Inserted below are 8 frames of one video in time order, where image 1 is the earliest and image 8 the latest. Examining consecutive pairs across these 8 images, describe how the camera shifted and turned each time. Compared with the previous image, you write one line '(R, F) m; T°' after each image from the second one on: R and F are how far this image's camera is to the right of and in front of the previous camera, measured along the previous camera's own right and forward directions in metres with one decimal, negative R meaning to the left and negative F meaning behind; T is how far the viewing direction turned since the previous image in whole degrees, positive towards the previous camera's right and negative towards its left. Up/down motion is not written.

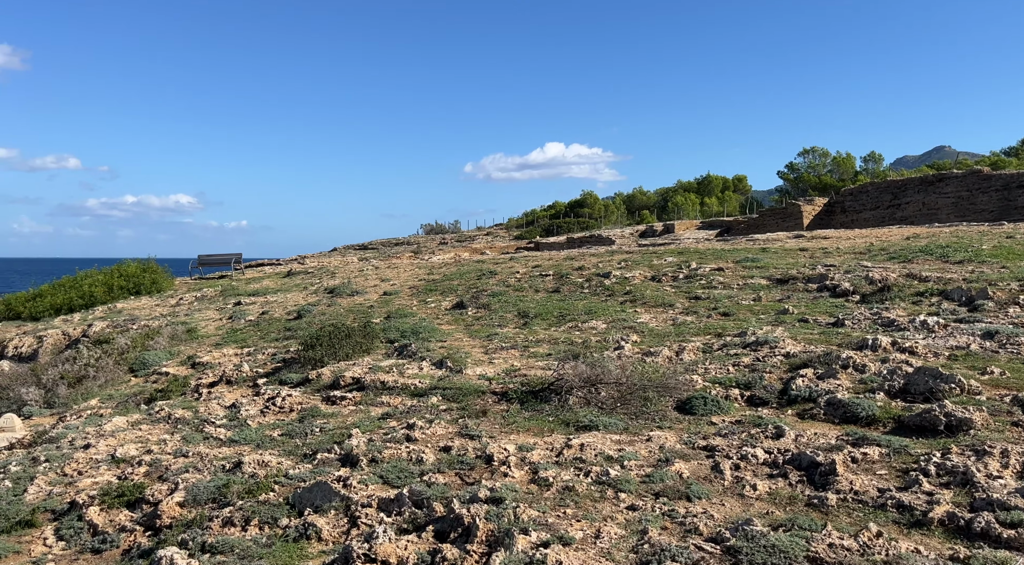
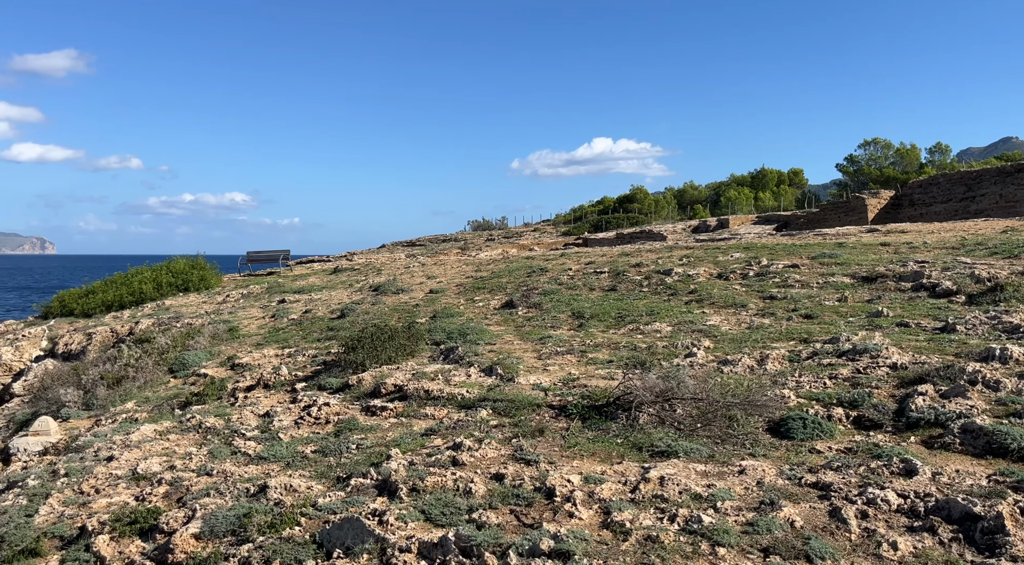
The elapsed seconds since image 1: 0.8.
(-0.1, +0.9) m; -3°
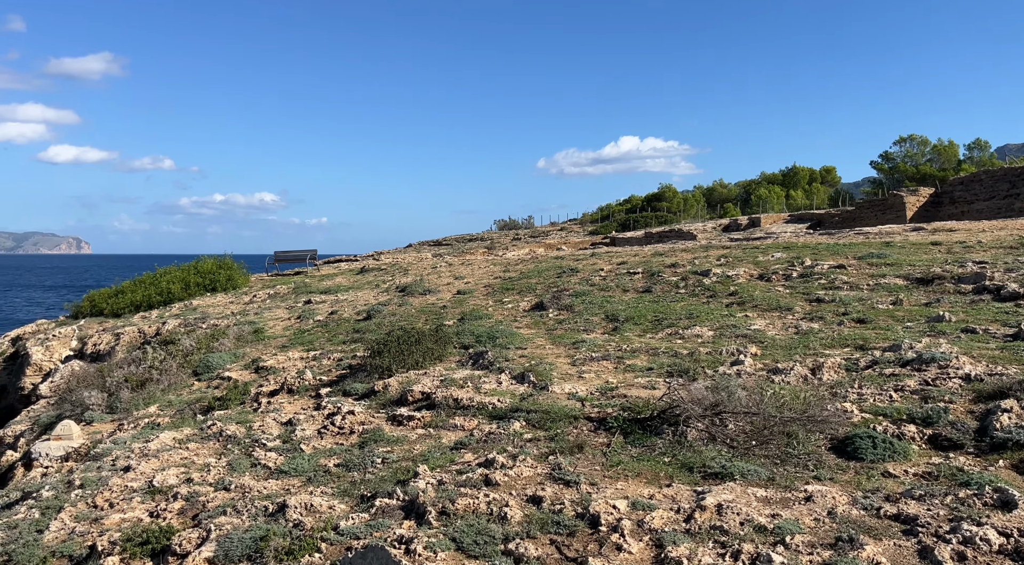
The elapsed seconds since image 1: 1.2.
(-0.1, +0.5) m; -2°
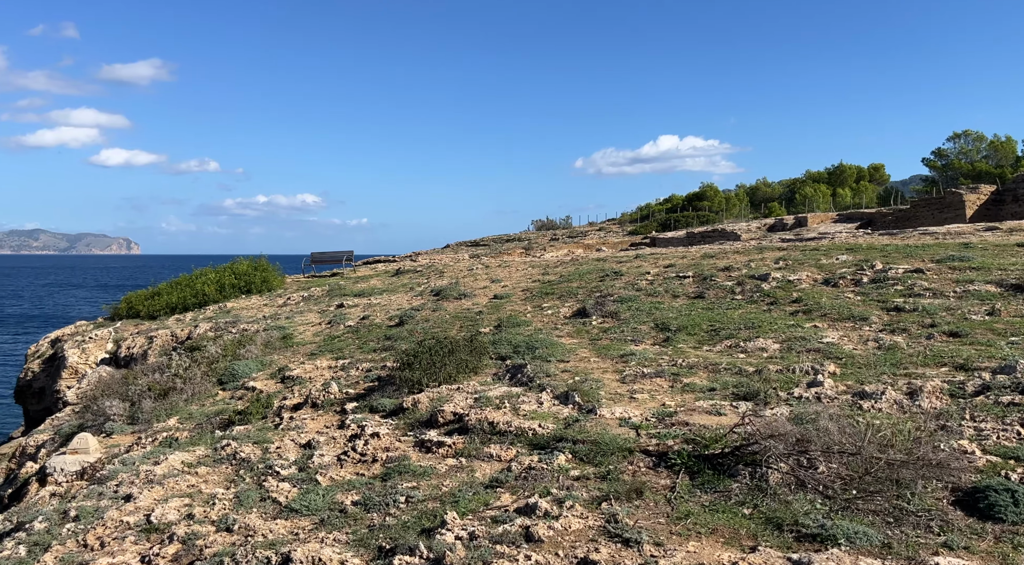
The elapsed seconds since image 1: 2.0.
(0.0, +0.9) m; -3°
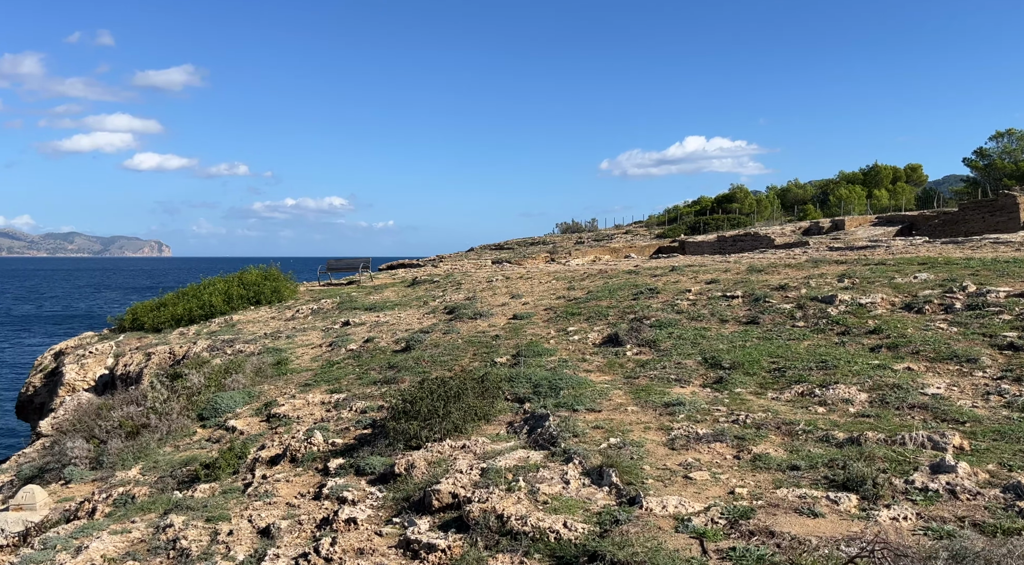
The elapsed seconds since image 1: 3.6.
(+0.1, +1.8) m; -2°
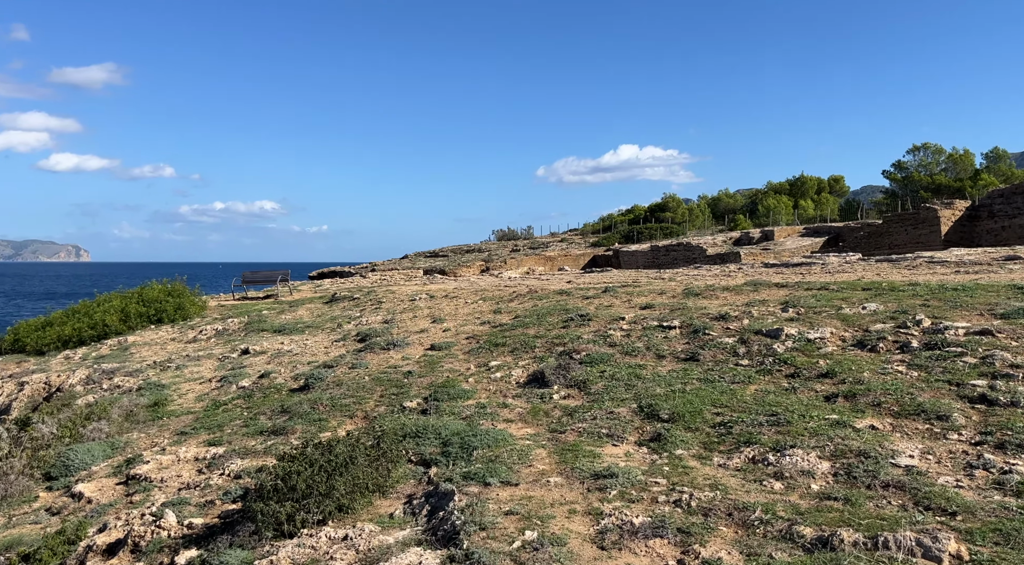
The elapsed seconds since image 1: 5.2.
(+0.3, +1.4) m; +5°
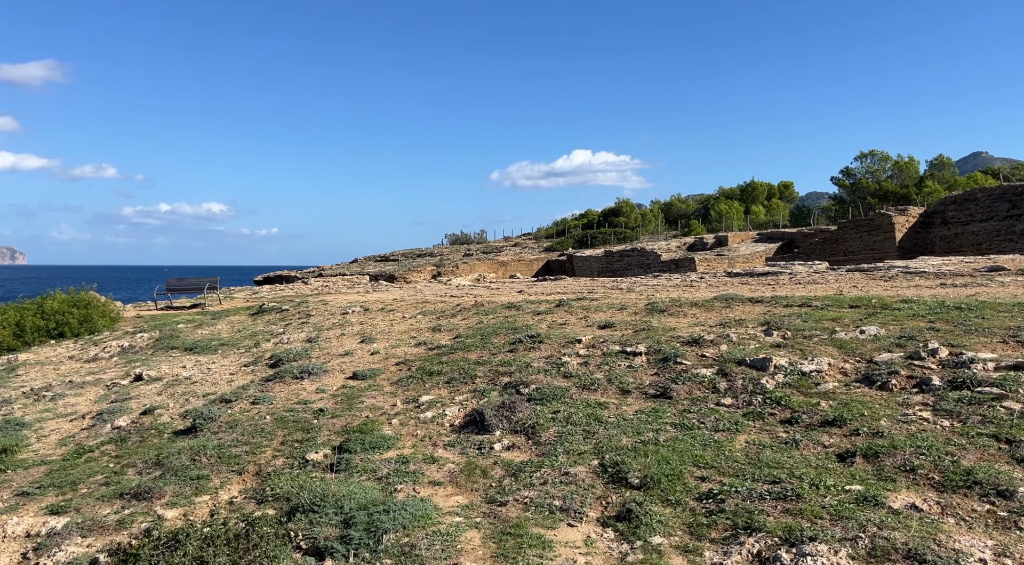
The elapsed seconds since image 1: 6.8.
(+0.2, +1.9) m; +3°
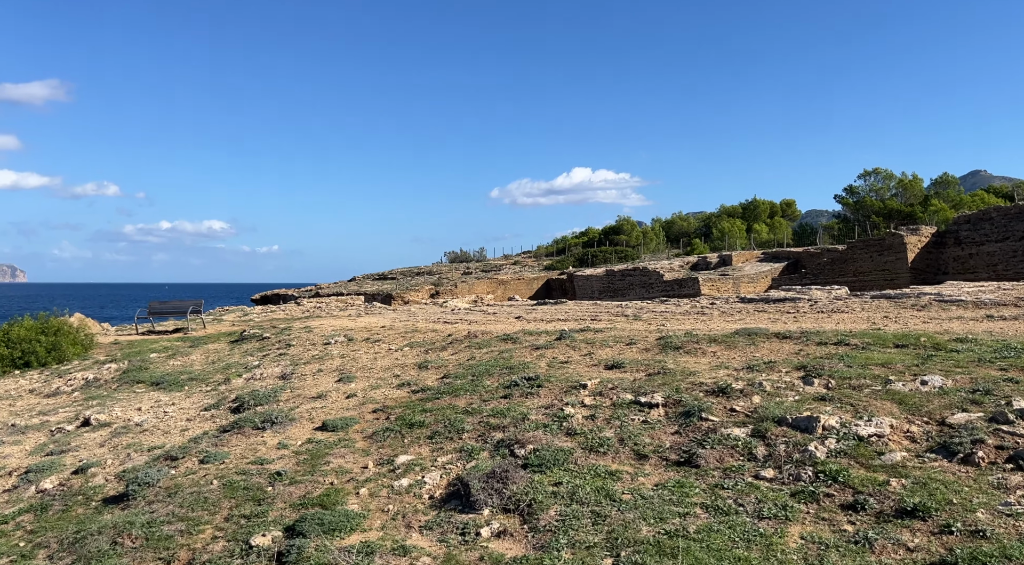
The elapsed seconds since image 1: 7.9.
(+0.1, +1.4) m; 0°
